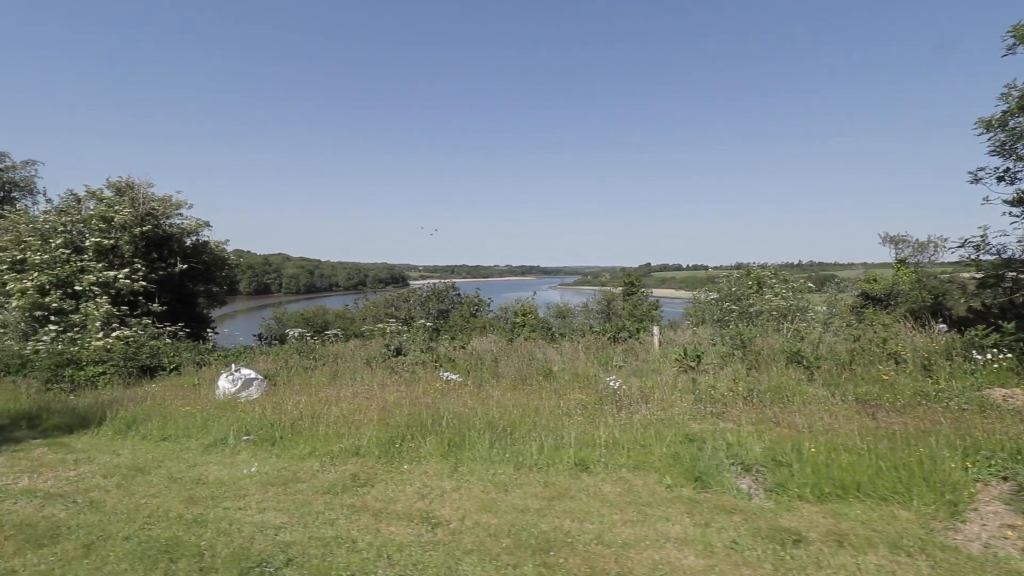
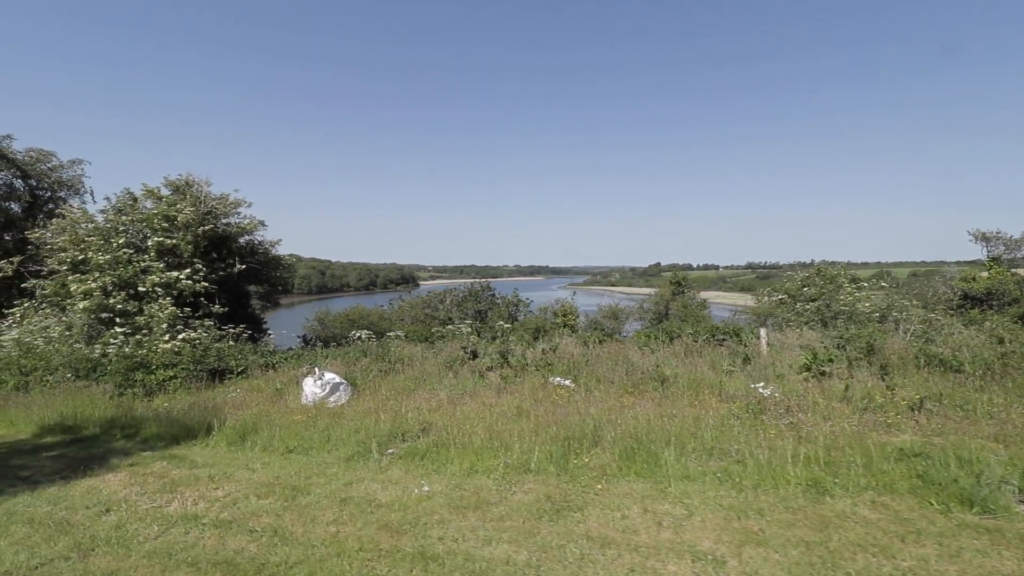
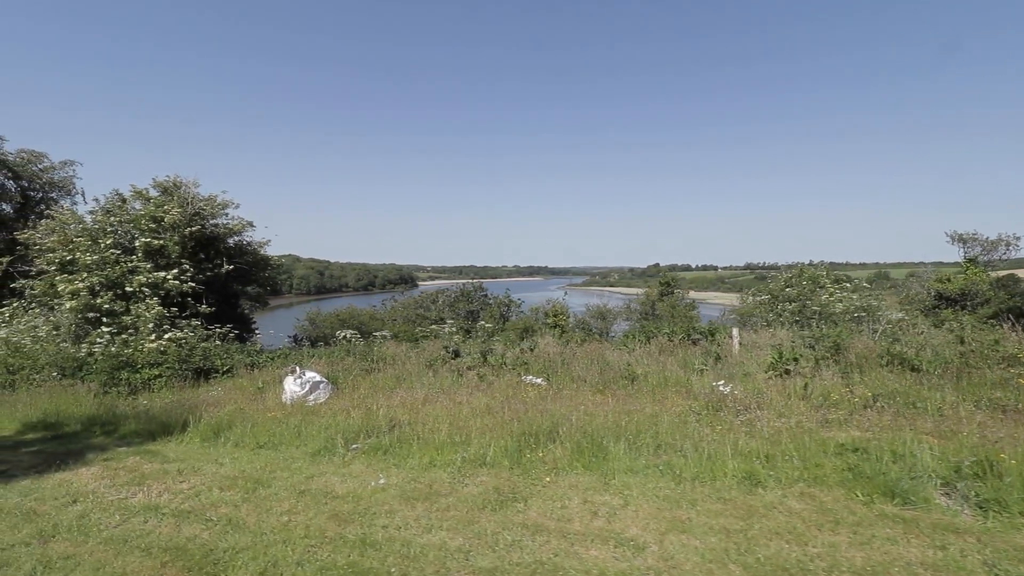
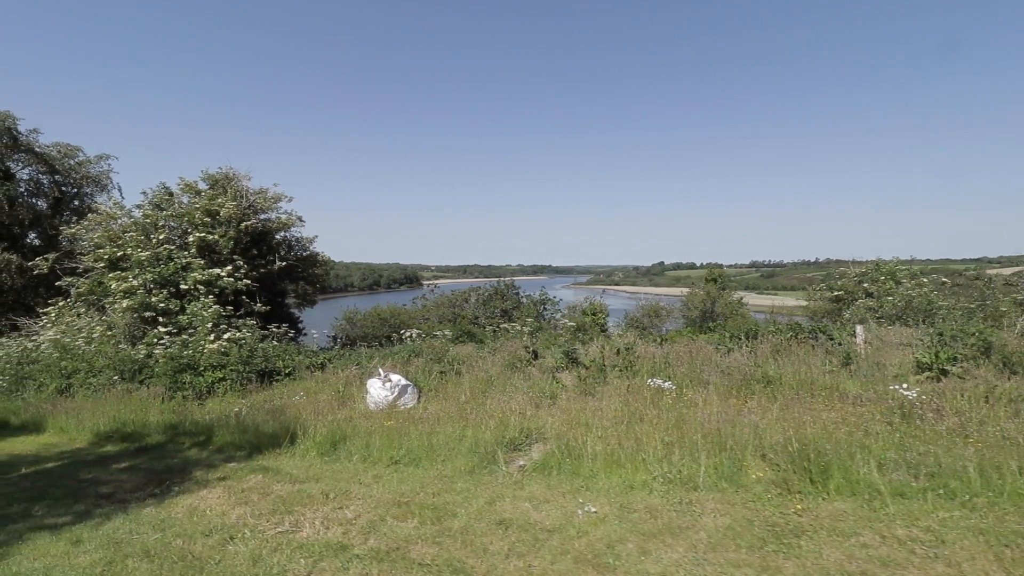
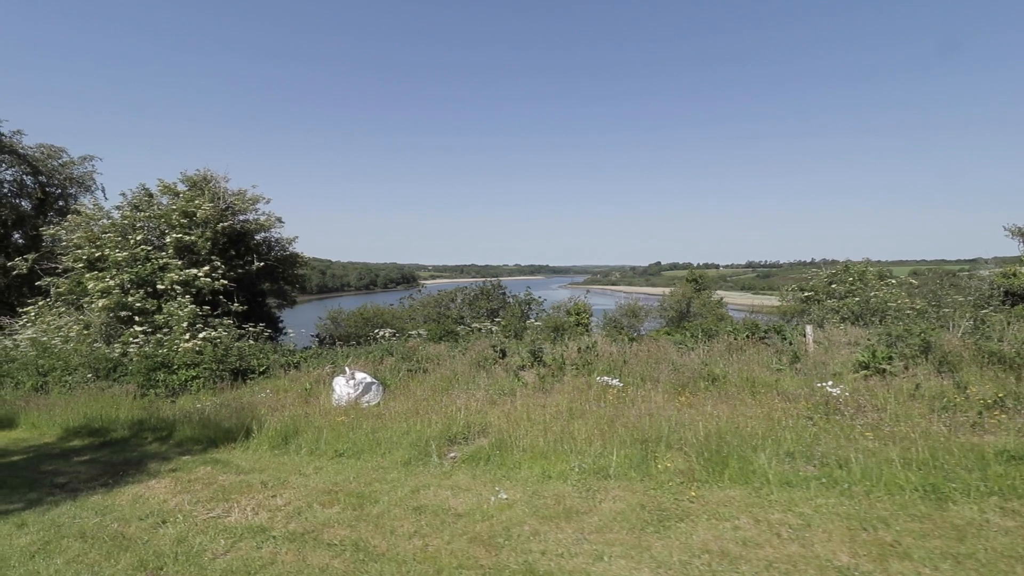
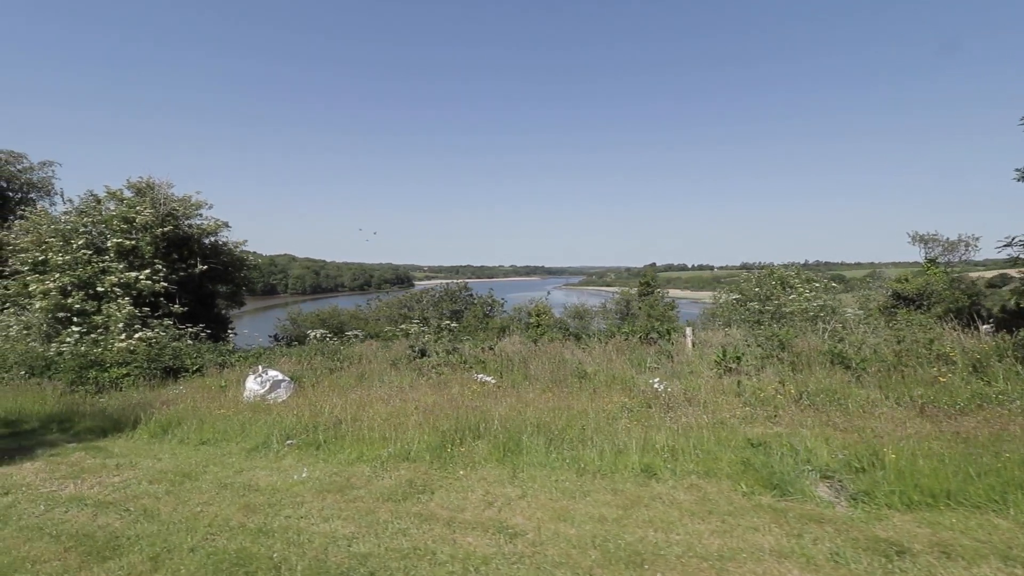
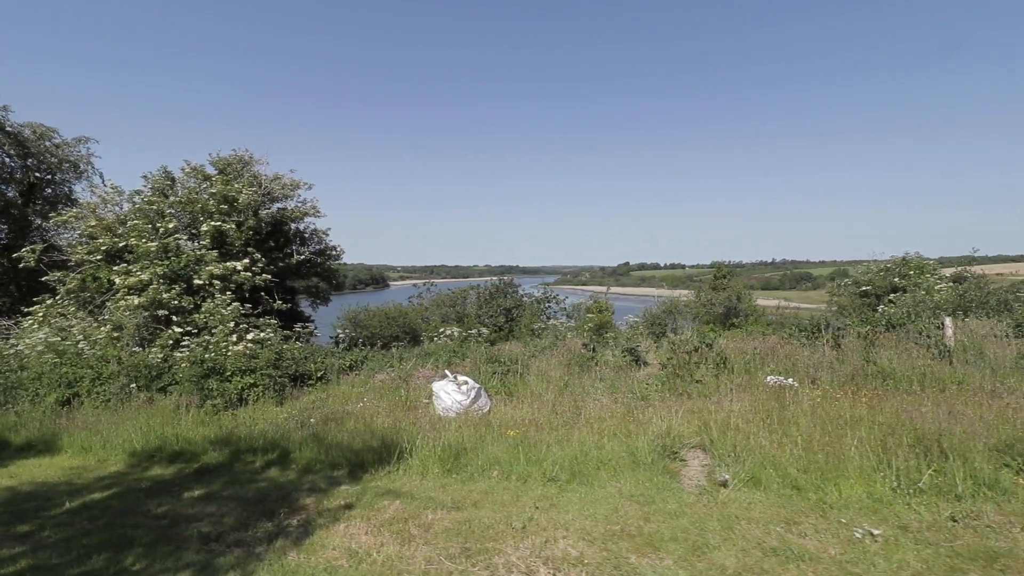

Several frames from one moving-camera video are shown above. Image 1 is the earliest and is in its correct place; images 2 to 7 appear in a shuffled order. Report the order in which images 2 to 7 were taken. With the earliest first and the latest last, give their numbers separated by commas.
6, 3, 2, 5, 4, 7
